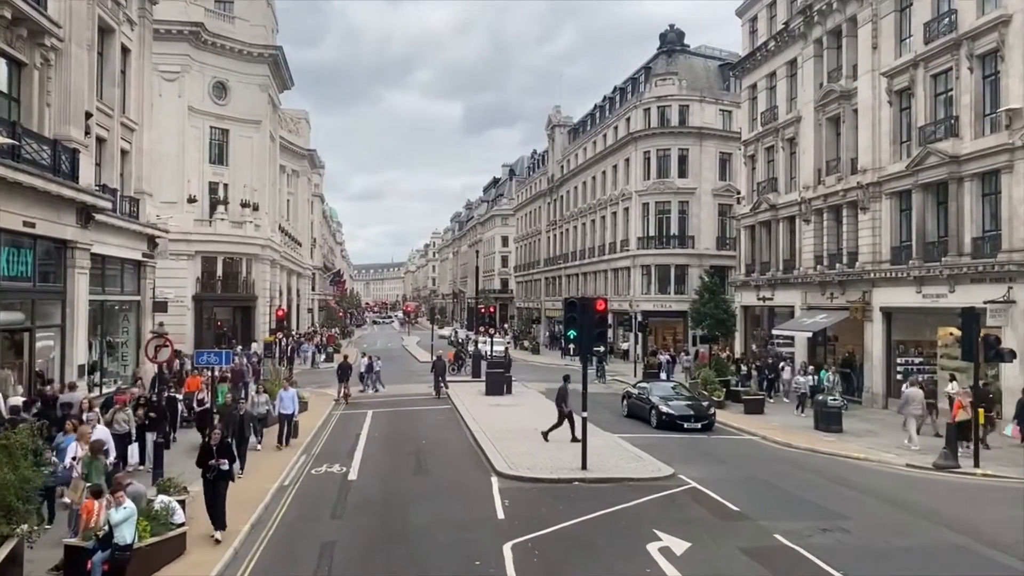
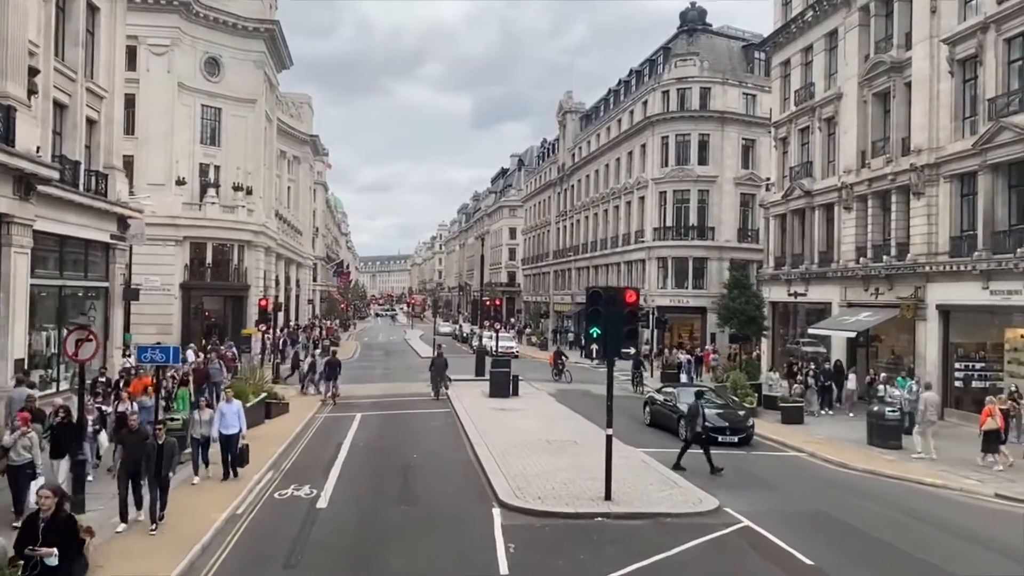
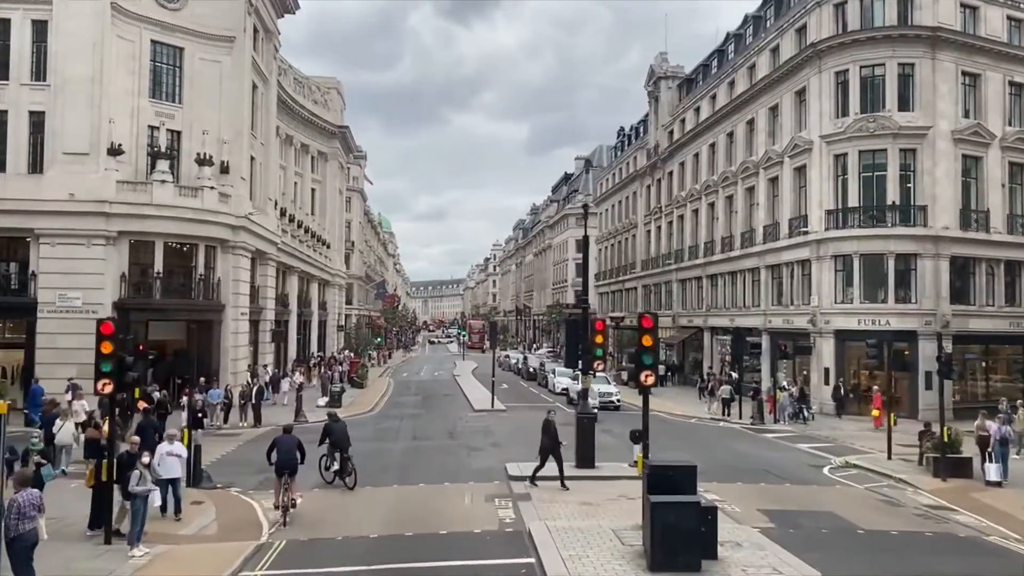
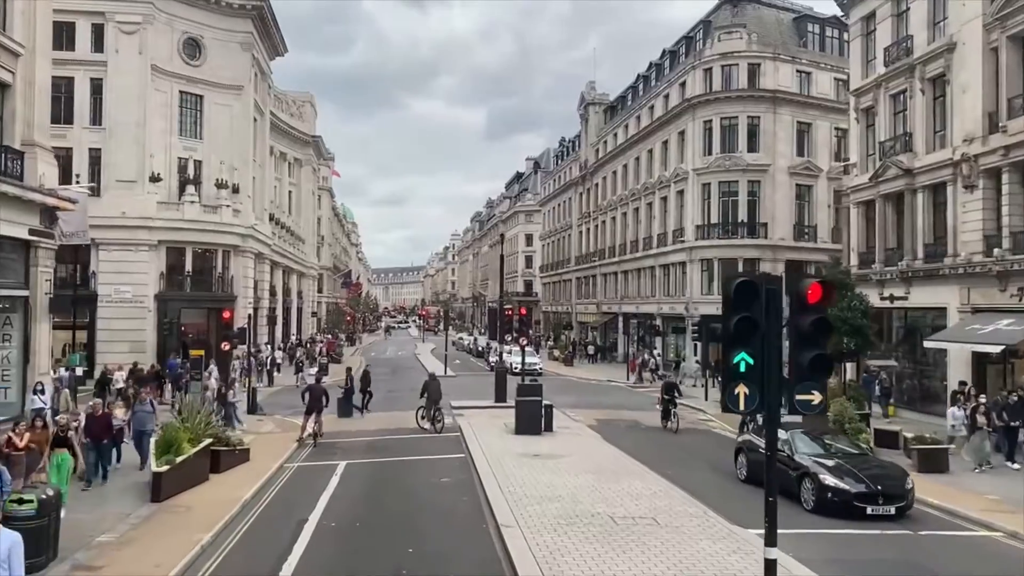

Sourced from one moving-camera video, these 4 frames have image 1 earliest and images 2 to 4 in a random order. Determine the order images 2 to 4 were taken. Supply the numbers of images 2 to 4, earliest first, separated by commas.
2, 4, 3
